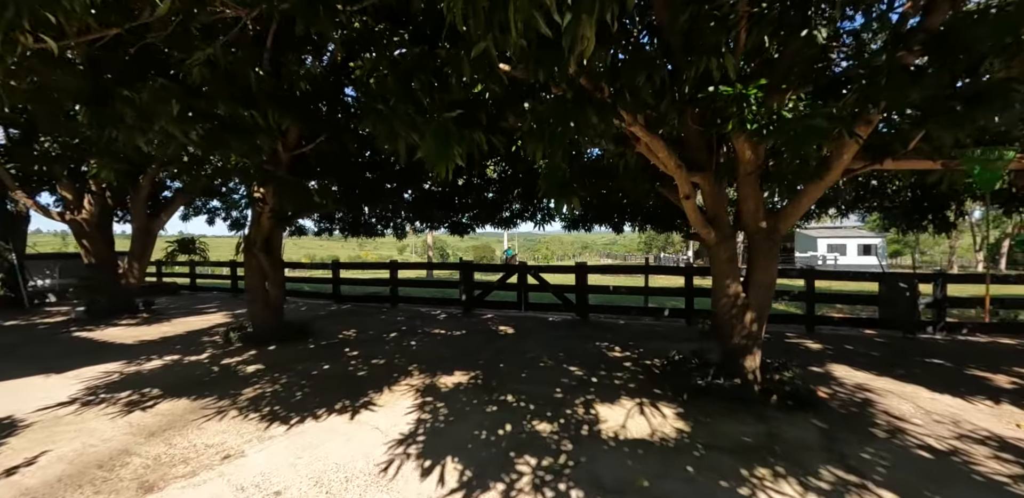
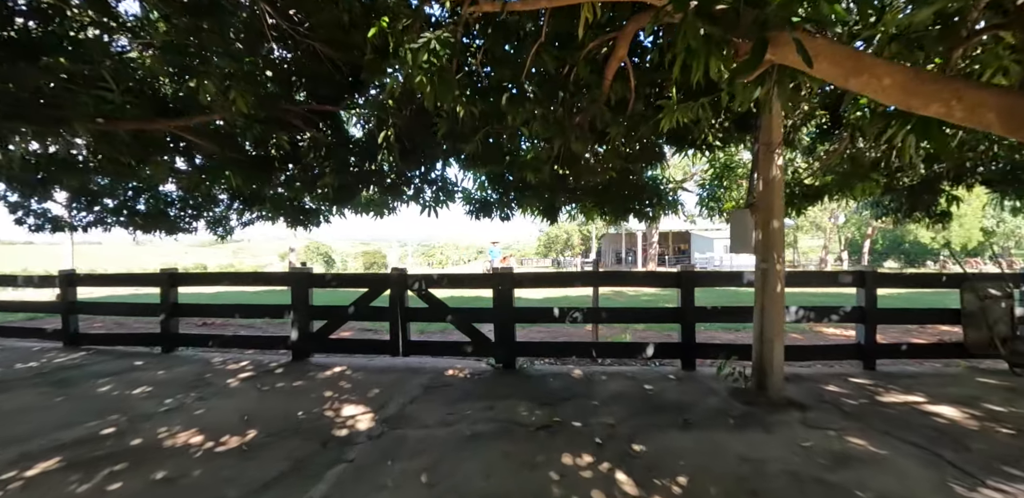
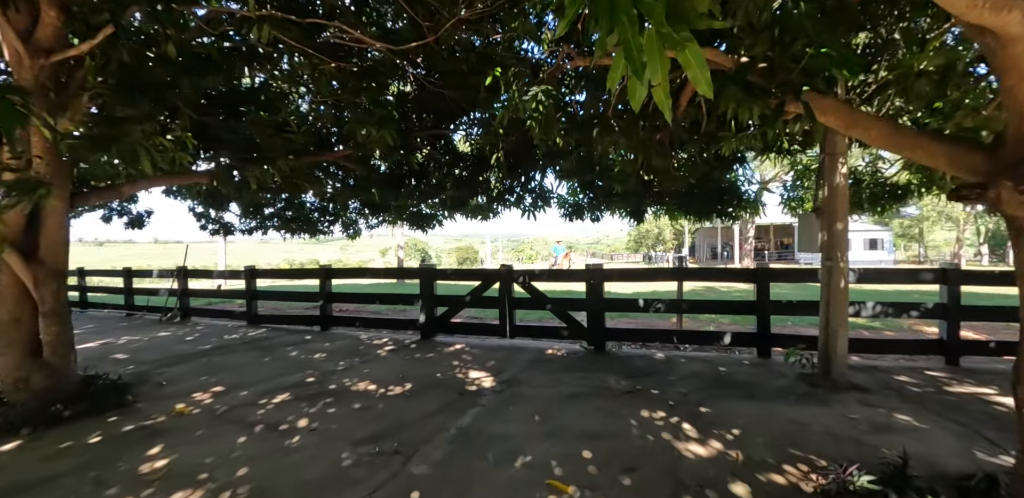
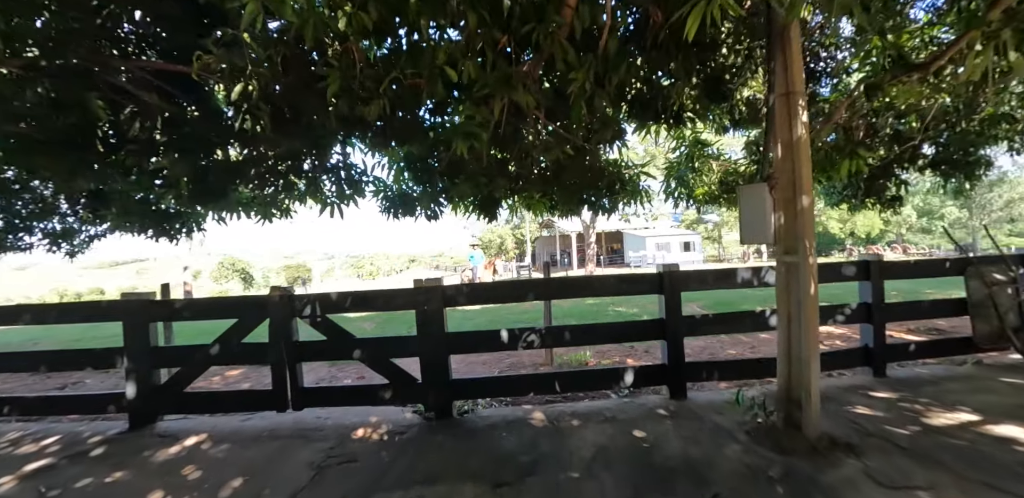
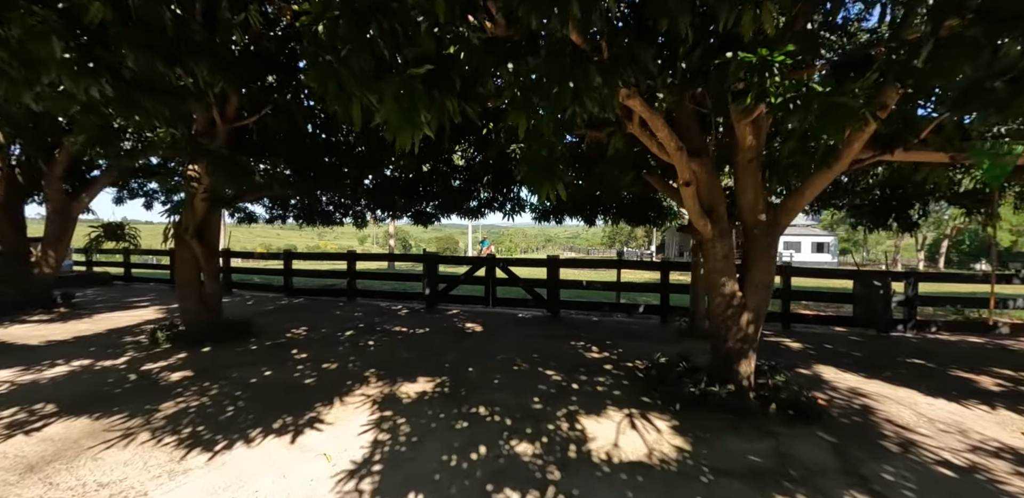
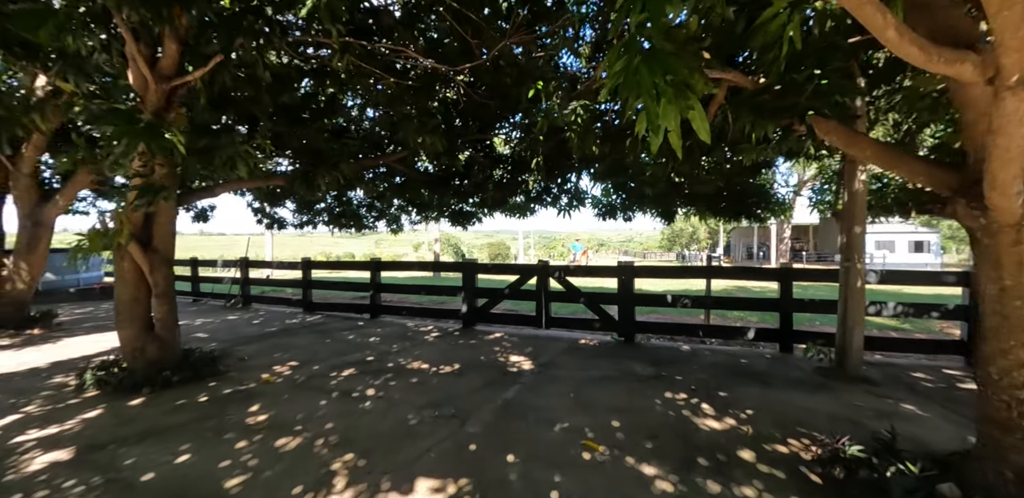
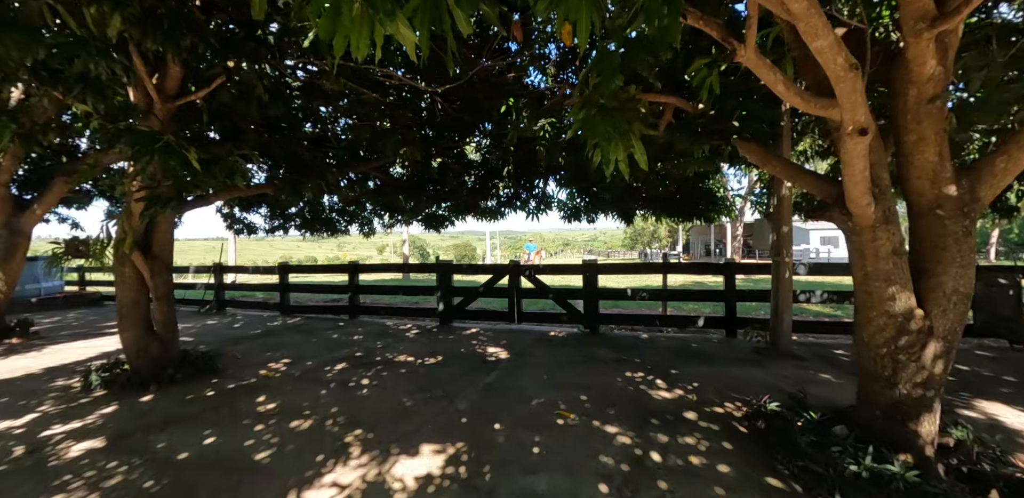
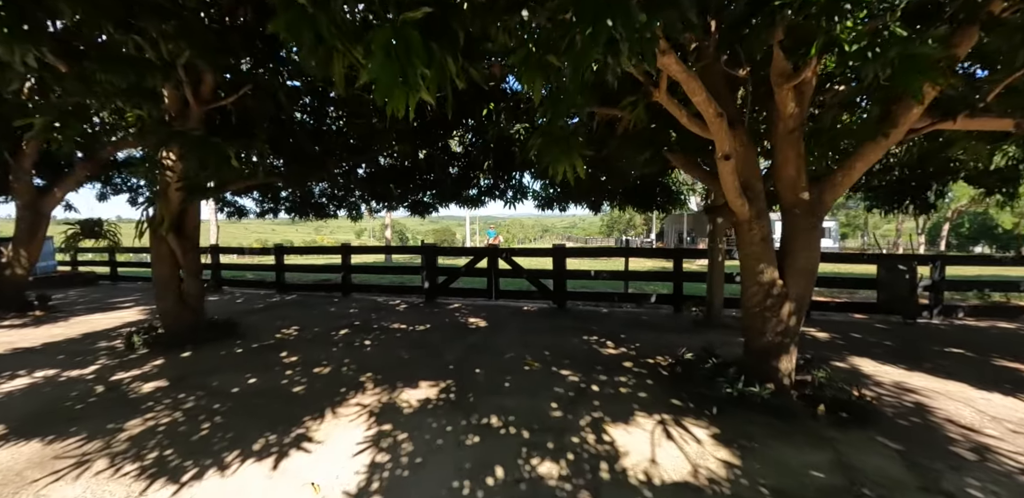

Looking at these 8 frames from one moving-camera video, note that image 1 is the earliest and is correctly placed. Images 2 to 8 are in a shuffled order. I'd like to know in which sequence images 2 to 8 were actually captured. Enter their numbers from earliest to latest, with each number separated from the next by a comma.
5, 8, 7, 6, 3, 2, 4
